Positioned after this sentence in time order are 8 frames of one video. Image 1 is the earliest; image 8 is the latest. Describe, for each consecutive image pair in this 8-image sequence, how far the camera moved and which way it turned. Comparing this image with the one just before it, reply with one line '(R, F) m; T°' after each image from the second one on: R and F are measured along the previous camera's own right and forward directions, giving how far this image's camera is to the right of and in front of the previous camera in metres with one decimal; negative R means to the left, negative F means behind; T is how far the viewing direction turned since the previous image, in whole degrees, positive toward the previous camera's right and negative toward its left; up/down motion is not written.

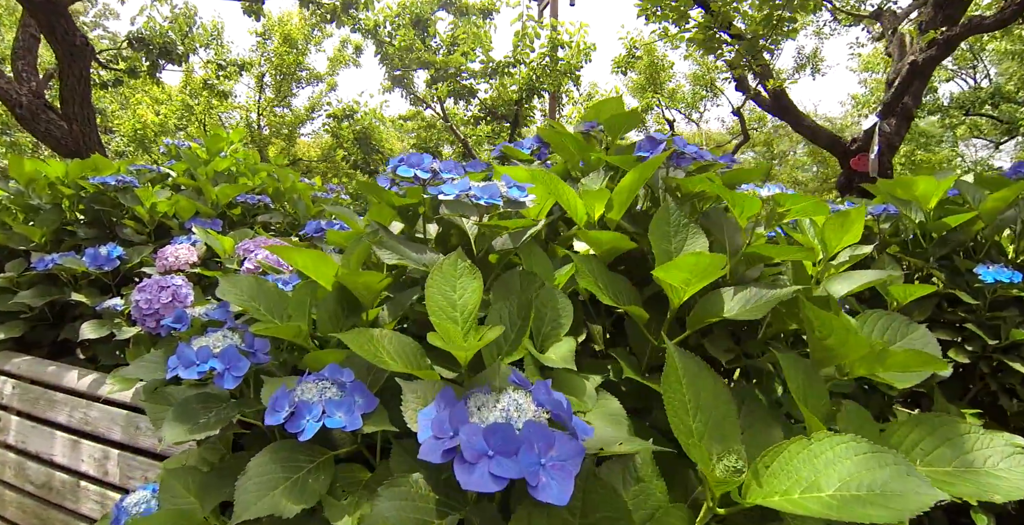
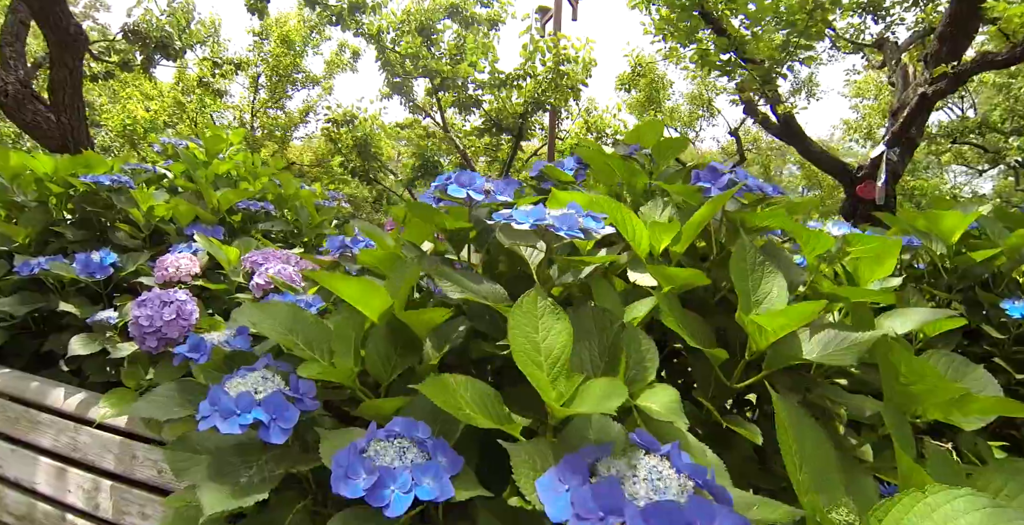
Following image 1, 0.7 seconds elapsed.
(-0.2, +0.2) m; +2°
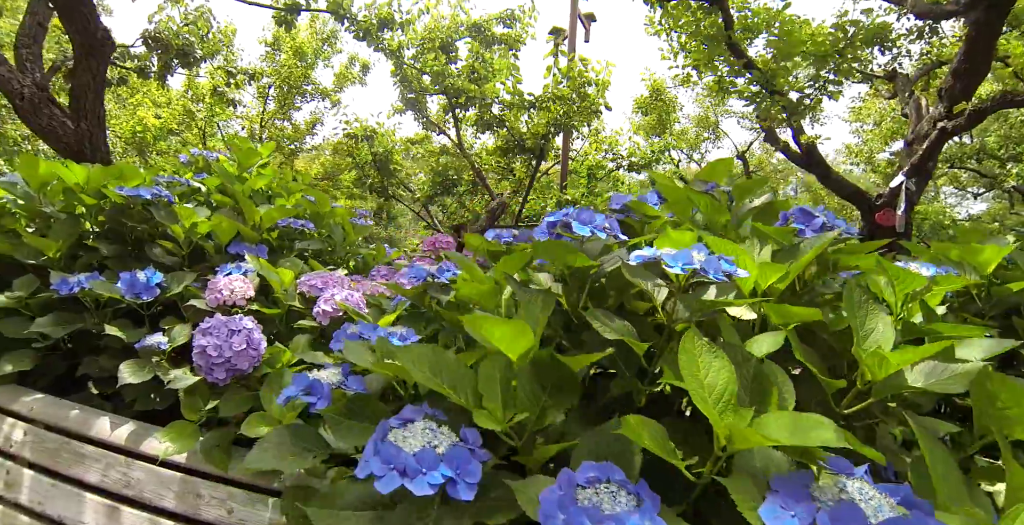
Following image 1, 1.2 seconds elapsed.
(-0.3, +0.1) m; +1°
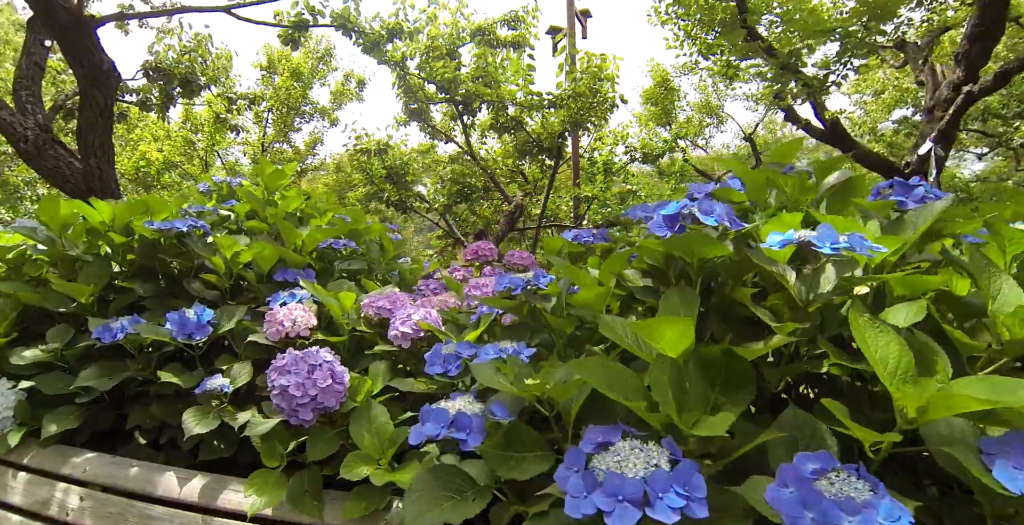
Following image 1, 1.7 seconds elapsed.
(-0.3, +0.2) m; 0°
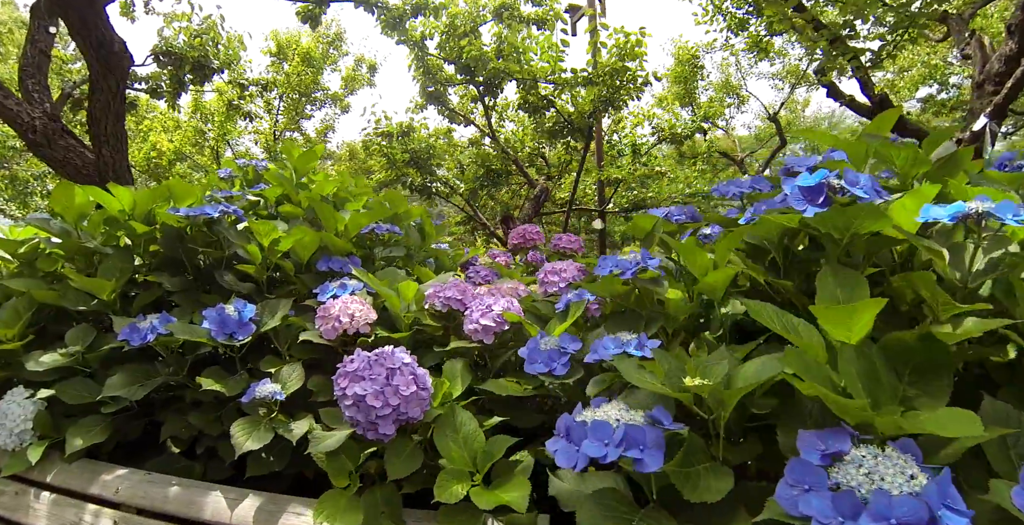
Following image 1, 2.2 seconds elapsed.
(-0.2, +0.3) m; 0°
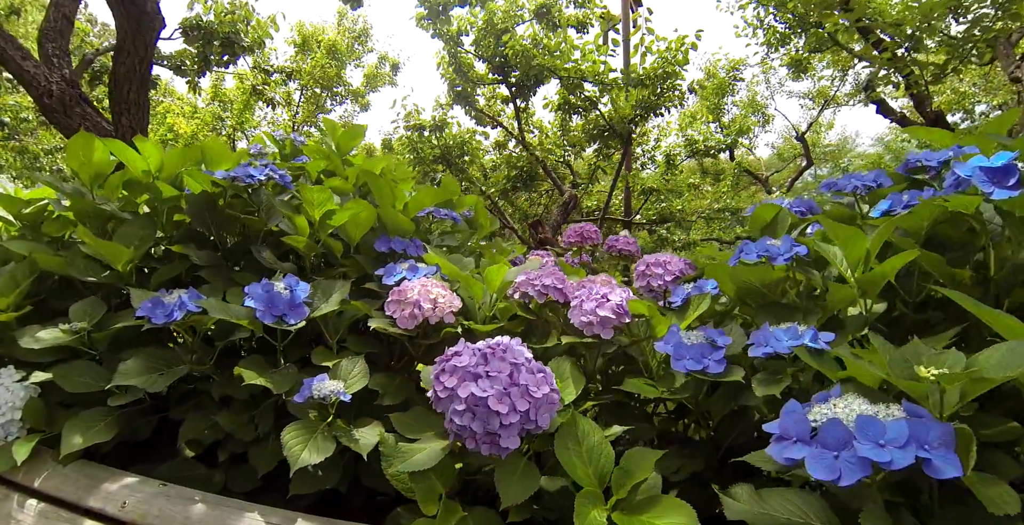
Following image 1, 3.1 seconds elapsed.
(-0.3, +0.4) m; 0°
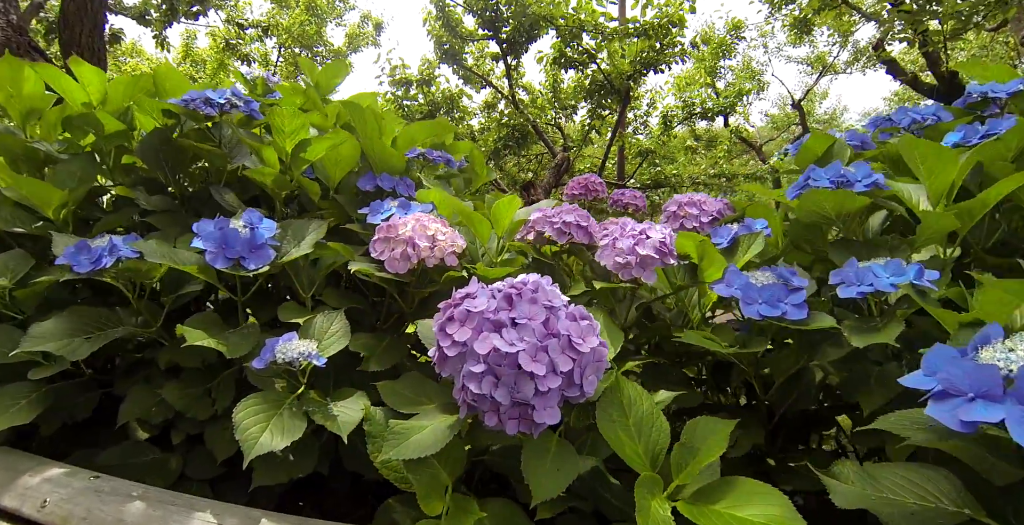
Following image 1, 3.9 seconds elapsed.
(-0.1, +0.3) m; +1°
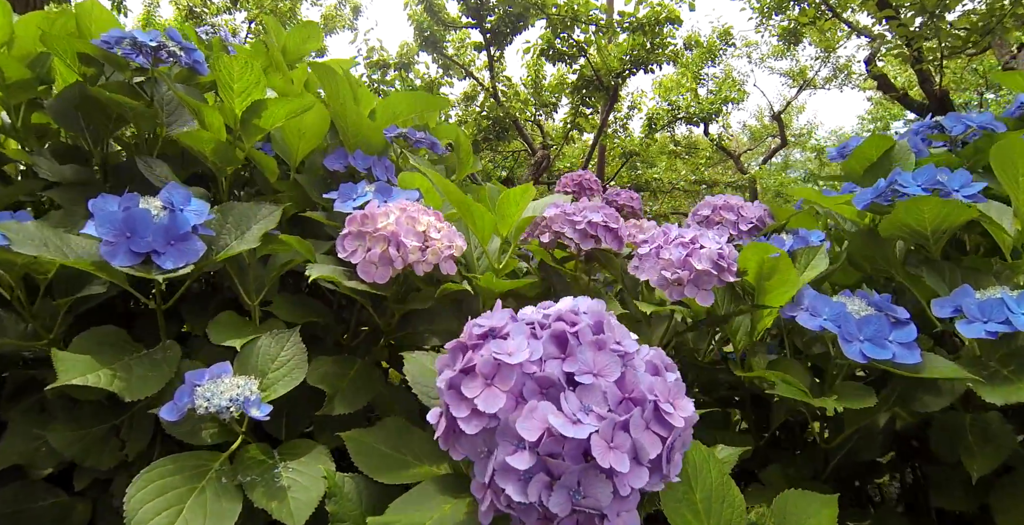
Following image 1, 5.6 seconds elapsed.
(-0.1, +0.3) m; +3°
